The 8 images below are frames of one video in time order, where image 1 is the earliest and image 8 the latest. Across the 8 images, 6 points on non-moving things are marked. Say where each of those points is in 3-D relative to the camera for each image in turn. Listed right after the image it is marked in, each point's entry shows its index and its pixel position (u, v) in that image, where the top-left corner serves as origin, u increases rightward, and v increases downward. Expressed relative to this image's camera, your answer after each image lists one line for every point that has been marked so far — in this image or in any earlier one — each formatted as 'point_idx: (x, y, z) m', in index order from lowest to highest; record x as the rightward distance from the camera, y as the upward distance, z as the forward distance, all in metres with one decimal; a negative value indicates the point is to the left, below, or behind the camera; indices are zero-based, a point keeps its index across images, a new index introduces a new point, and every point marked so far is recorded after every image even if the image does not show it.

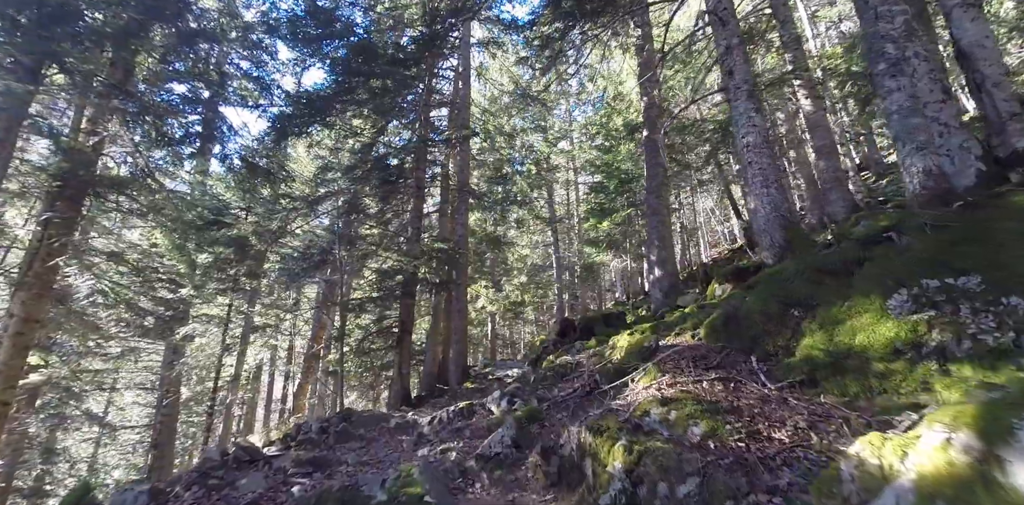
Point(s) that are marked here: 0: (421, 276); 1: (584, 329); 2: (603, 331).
0: (-2.3, -0.6, +12.4) m
1: (+1.4, -1.6, +10.2) m
2: (+1.8, -1.5, +9.6) m
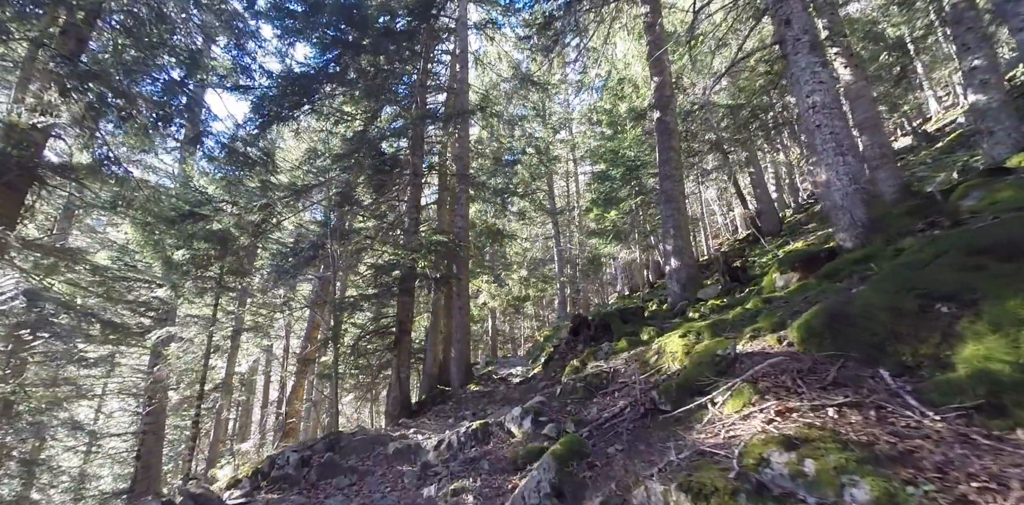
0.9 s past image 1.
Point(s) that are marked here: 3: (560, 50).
0: (-2.1, -0.4, +11.5) m
1: (+1.6, -1.4, +9.3) m
2: (+1.9, -1.3, +8.8) m
3: (+1.4, +6.0, +14.9) m
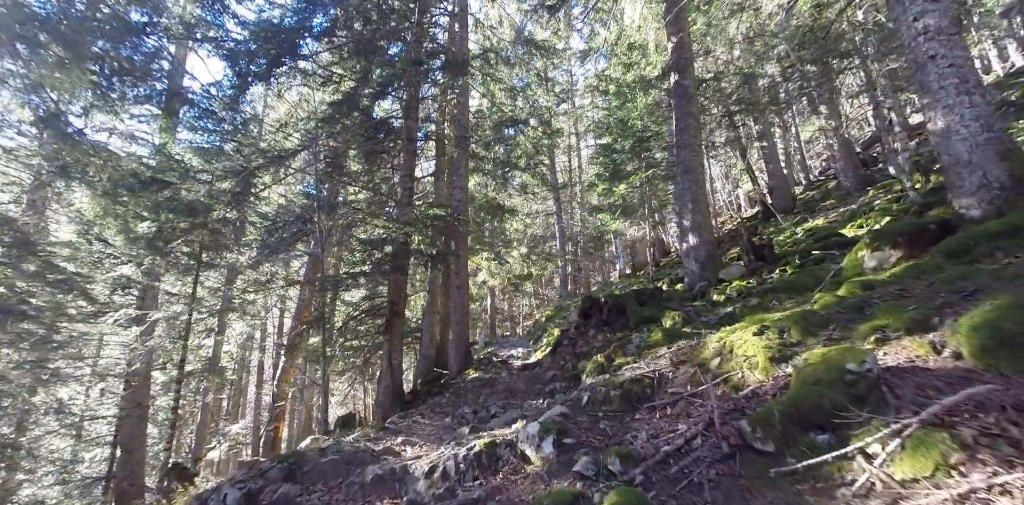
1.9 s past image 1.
0: (-2.1, +0.1, +10.5) m
1: (+1.7, -1.0, +8.4) m
2: (+2.0, -0.9, +7.8) m
3: (+1.5, +6.7, +13.7) m
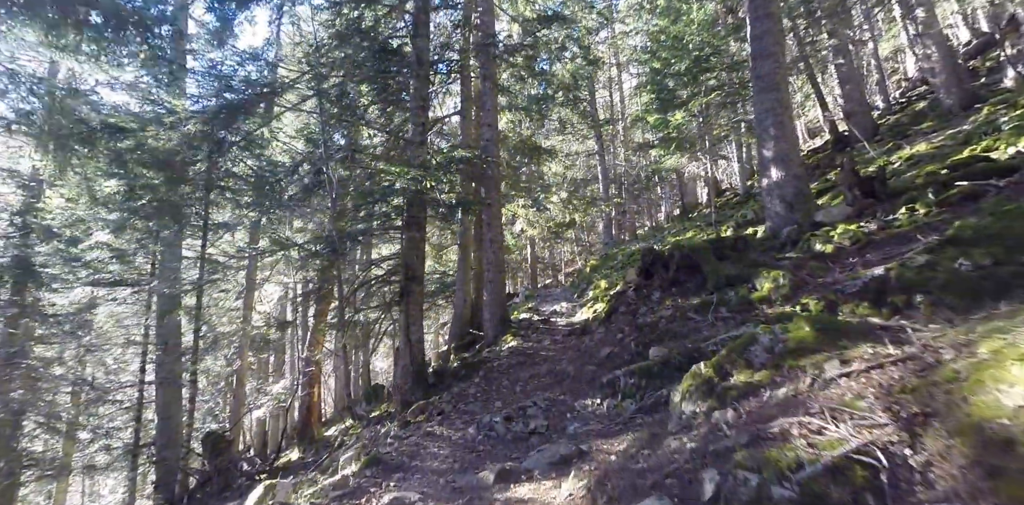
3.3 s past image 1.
0: (-1.4, +1.0, +9.0) m
1: (+2.2, -0.2, +6.7) m
2: (+2.5, -0.2, +6.1) m
3: (+2.2, +8.0, +11.1) m
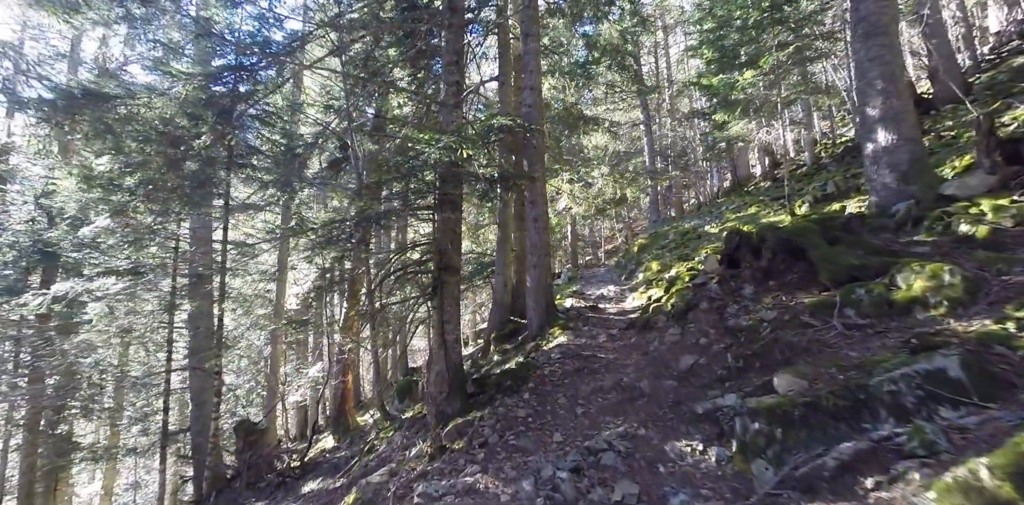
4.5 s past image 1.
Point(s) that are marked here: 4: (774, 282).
0: (-0.6, +1.3, +7.8) m
1: (+2.8, 0.0, +5.3) m
2: (+3.1, -0.1, +4.7) m
3: (+3.1, +8.4, +9.4) m
4: (+2.7, -0.3, +5.2) m
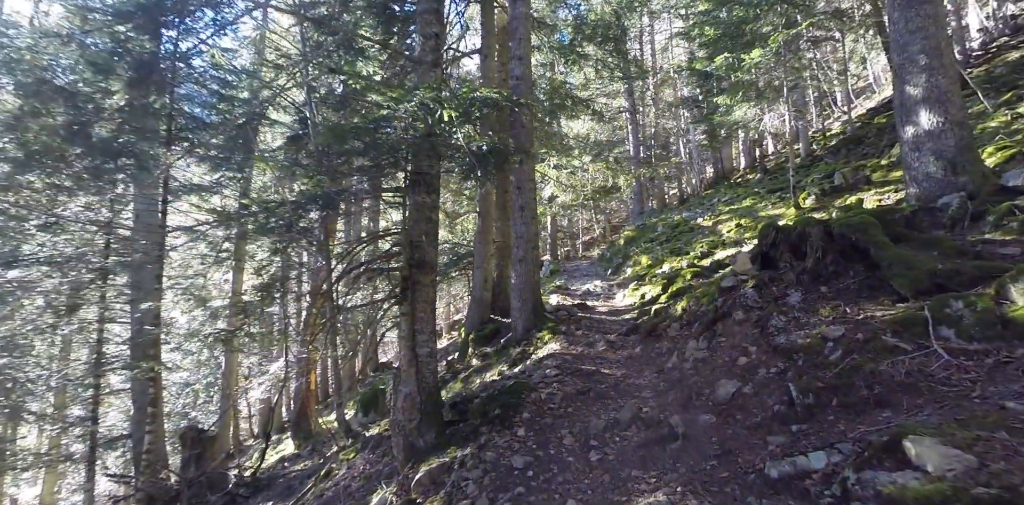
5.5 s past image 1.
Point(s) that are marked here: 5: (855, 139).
0: (-0.8, +1.4, +6.7) m
1: (+2.8, 0.0, +4.4) m
2: (+3.0, -0.1, +3.8) m
3: (+2.9, +8.5, +8.3) m
4: (+2.6, -0.3, +4.2) m
5: (+9.7, +3.2, +14.3) m
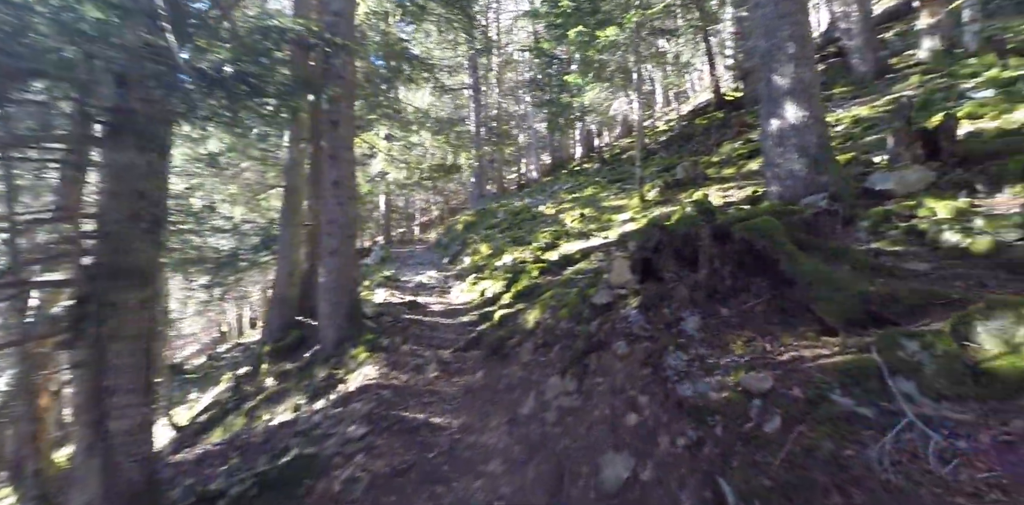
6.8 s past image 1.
0: (-2.6, +1.5, +4.4) m
1: (+1.4, 0.0, +3.4) m
2: (+1.9, -0.2, +2.9) m
3: (+0.6, +8.6, +6.9) m
4: (+1.4, -0.4, +3.2) m
5: (+5.1, +3.4, +14.9) m
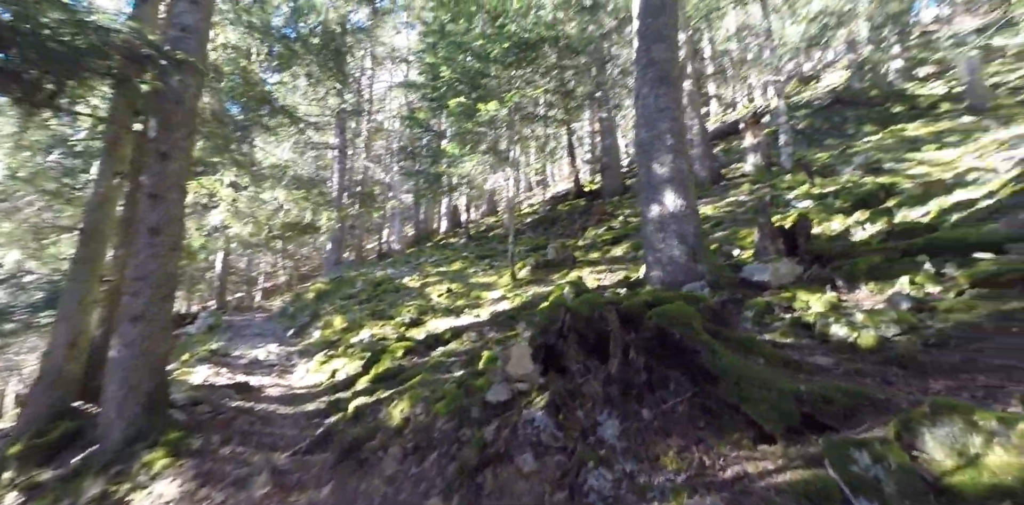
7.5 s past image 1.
0: (-3.4, +1.1, +3.1) m
1: (+0.7, -0.6, +3.0) m
2: (+1.3, -0.7, +2.7) m
3: (-0.7, +7.5, +7.4) m
4: (+0.7, -0.9, +2.8) m
5: (+1.1, +1.0, +15.4) m
